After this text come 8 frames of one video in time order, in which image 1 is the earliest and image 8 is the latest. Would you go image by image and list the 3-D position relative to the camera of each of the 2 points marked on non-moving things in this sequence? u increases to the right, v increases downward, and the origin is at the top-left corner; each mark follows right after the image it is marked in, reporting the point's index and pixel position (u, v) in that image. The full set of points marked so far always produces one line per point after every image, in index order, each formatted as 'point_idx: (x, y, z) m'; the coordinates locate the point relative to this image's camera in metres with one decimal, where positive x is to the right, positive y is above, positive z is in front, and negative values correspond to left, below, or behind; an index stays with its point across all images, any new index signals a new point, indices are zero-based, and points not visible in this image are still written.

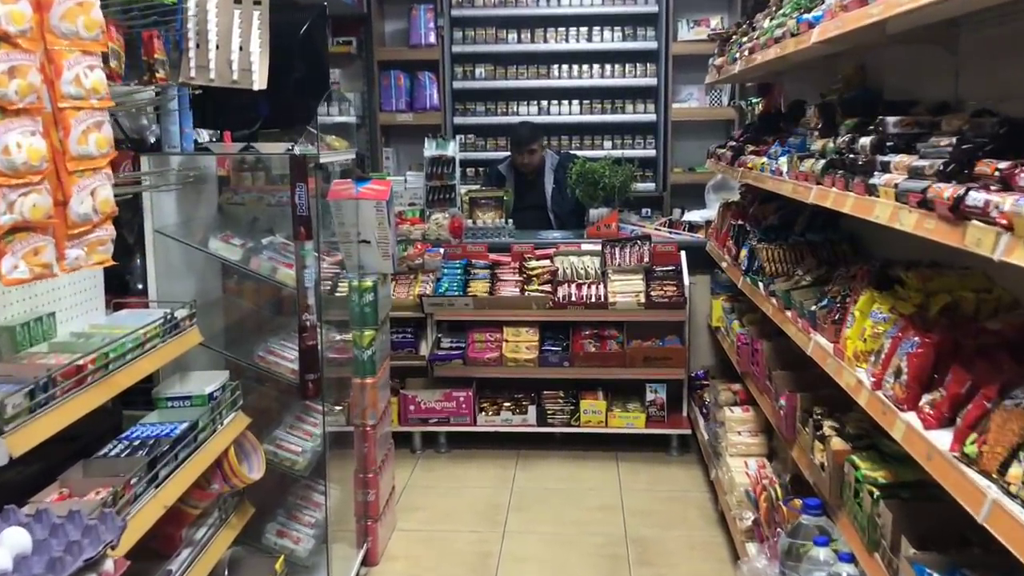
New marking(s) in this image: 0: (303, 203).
0: (-0.5, +0.2, +2.5) m
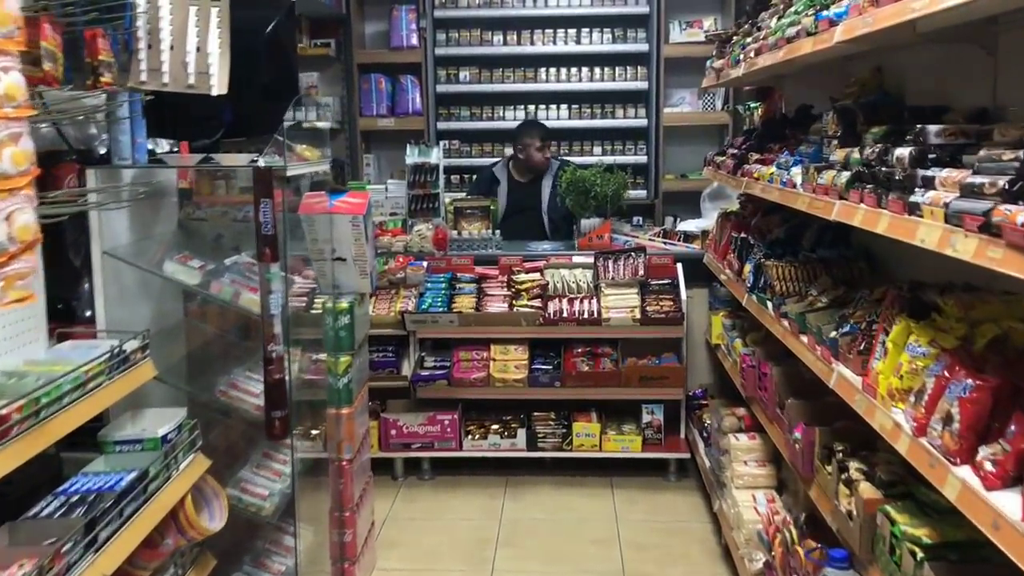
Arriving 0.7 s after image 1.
0: (-0.6, +0.2, +2.2) m
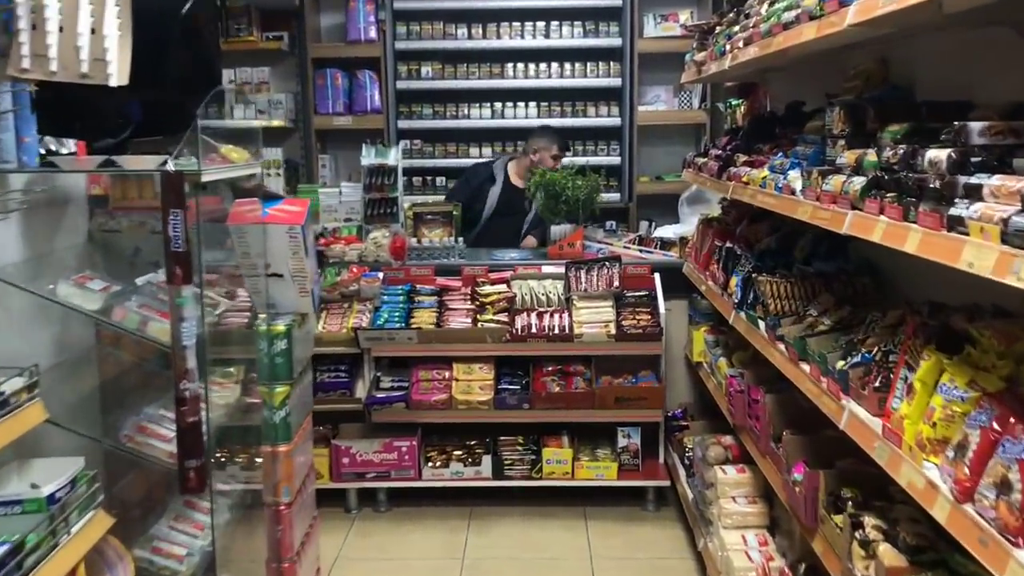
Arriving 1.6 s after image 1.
0: (-0.7, +0.1, +1.9) m
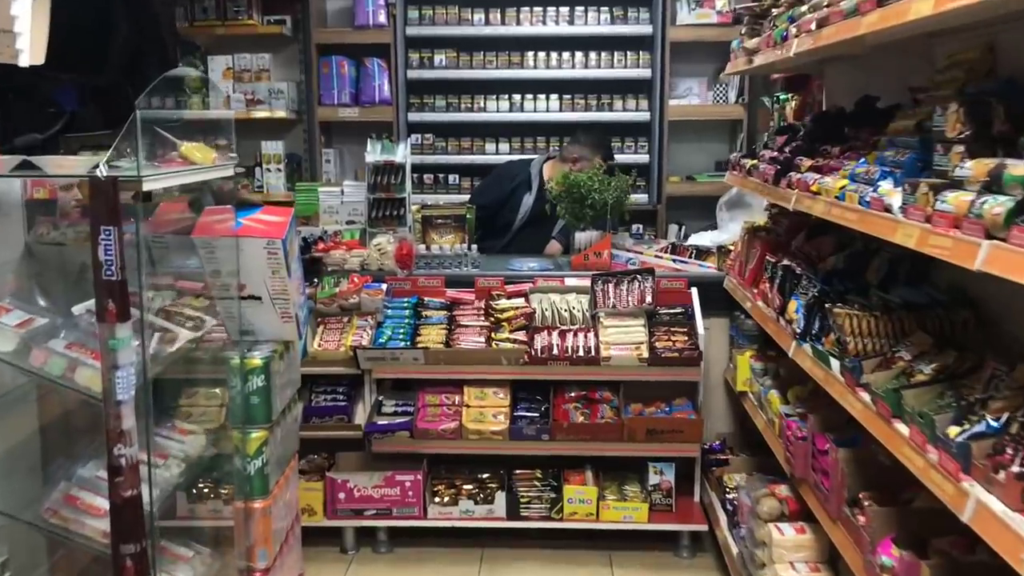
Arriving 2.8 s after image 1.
0: (-0.6, 0.0, +1.5) m
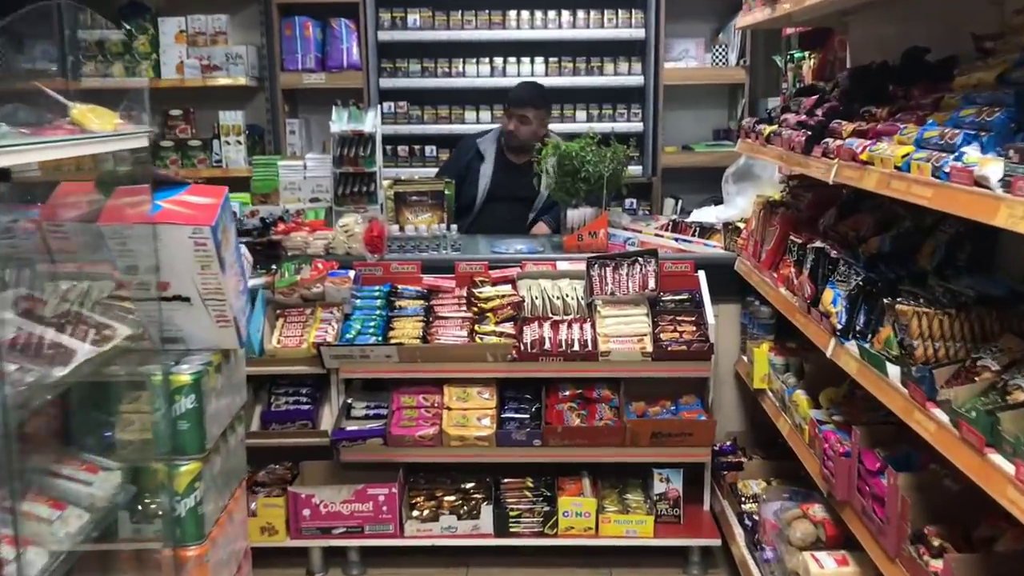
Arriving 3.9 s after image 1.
0: (-0.6, 0.0, +1.1) m
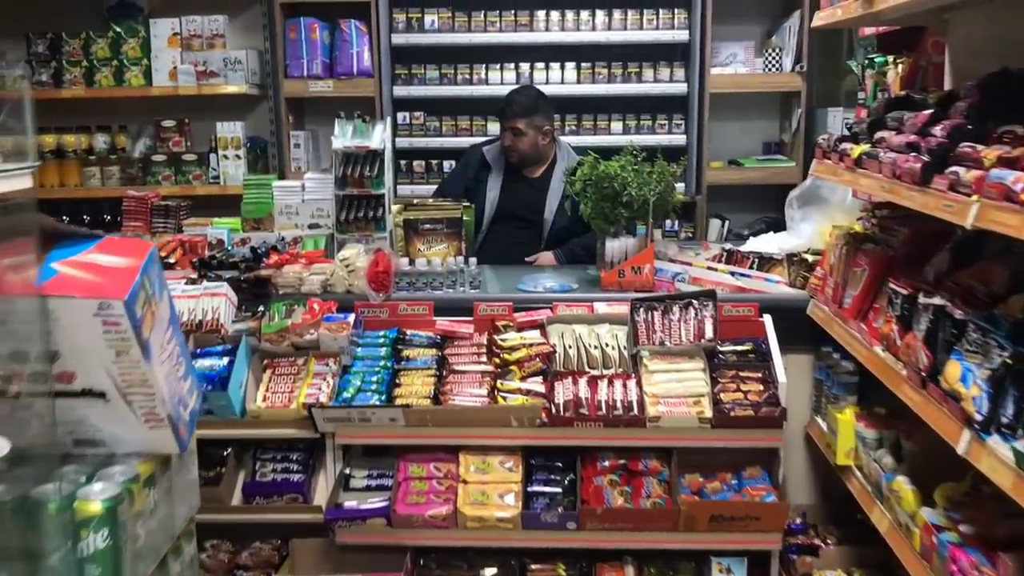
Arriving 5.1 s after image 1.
0: (-0.6, -0.1, +0.6) m
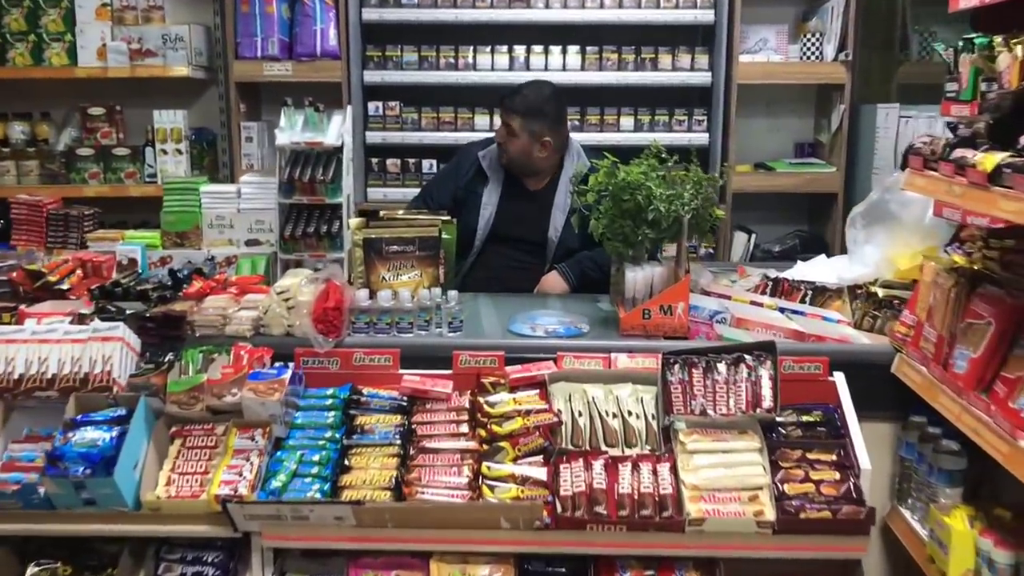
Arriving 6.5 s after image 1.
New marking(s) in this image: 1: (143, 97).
0: (-0.6, -0.2, 0.0) m
1: (-1.5, +0.8, +3.8) m
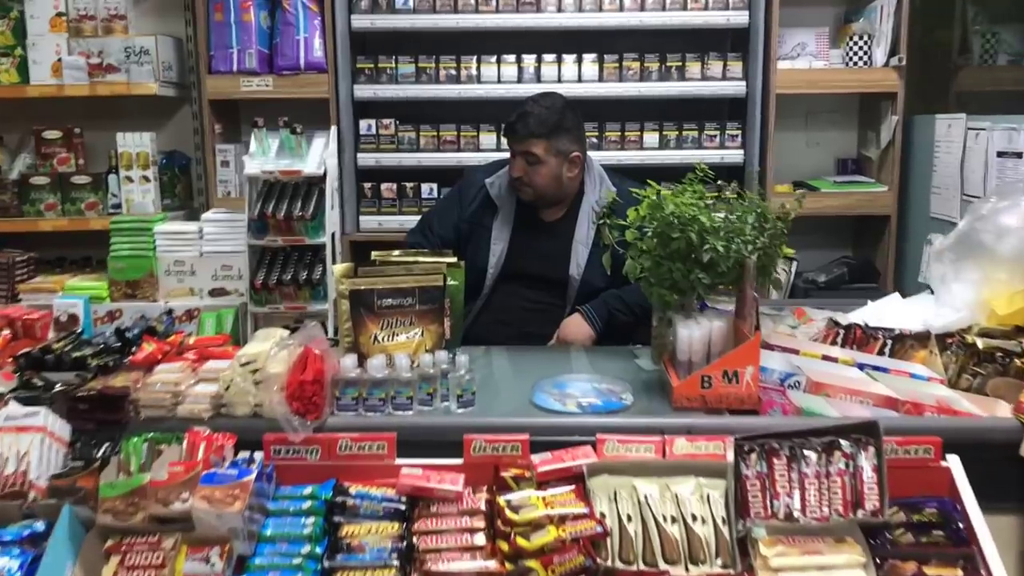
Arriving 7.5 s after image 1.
0: (-0.5, -0.3, -0.5) m
1: (-1.5, +0.6, +3.4) m
